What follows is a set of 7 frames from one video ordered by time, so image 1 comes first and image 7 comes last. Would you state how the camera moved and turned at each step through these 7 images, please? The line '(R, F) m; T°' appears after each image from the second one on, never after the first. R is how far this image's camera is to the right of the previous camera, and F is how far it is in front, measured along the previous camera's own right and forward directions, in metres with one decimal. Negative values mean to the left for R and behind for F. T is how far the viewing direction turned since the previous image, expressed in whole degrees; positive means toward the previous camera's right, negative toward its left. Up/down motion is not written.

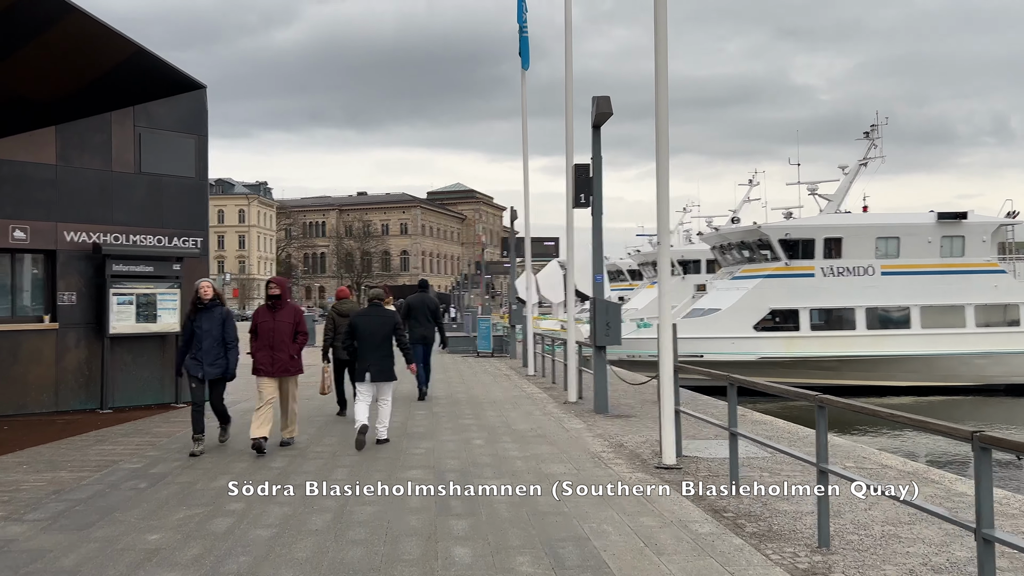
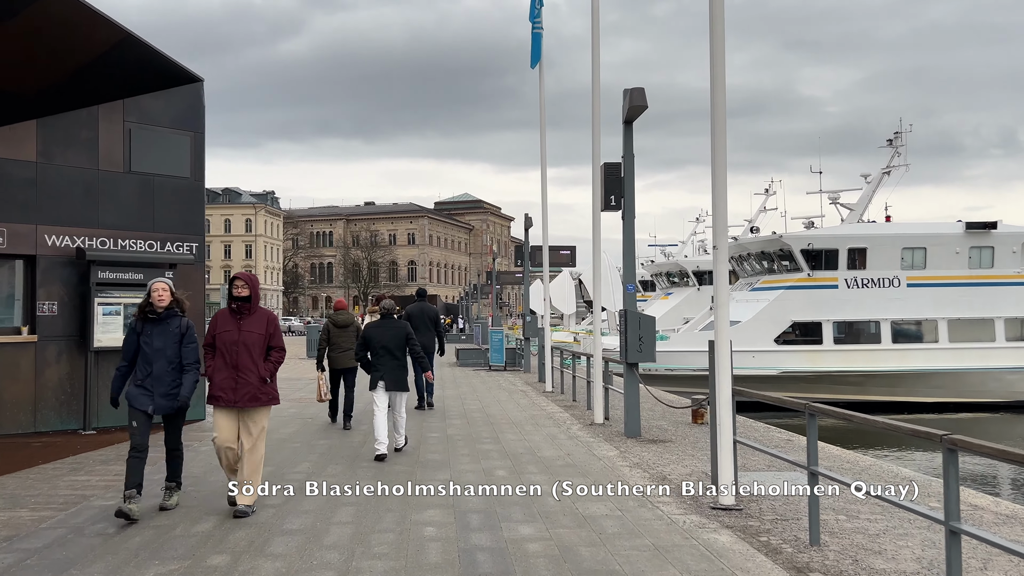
(-0.2, +1.0) m; 0°
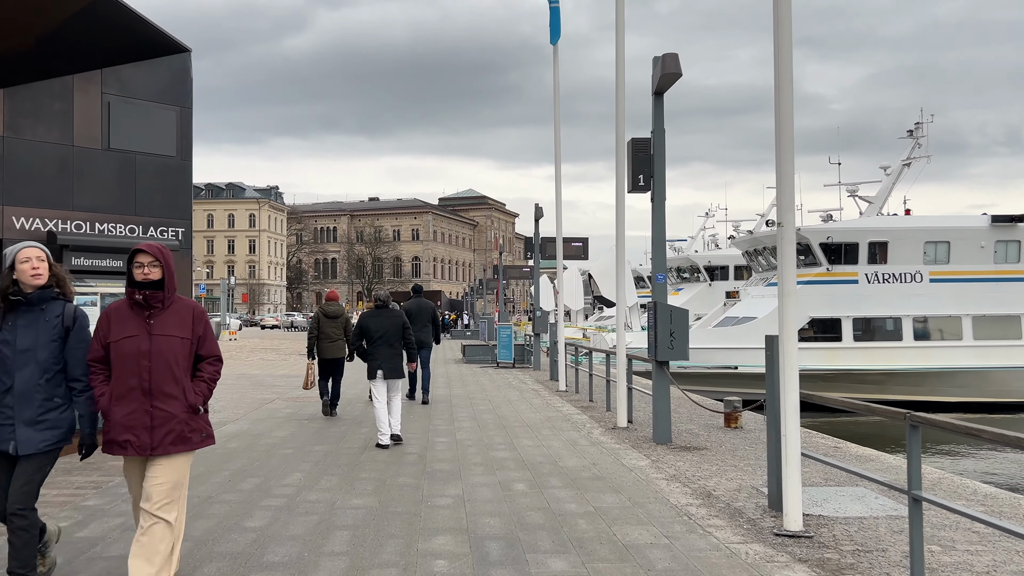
(-0.2, +1.0) m; 0°
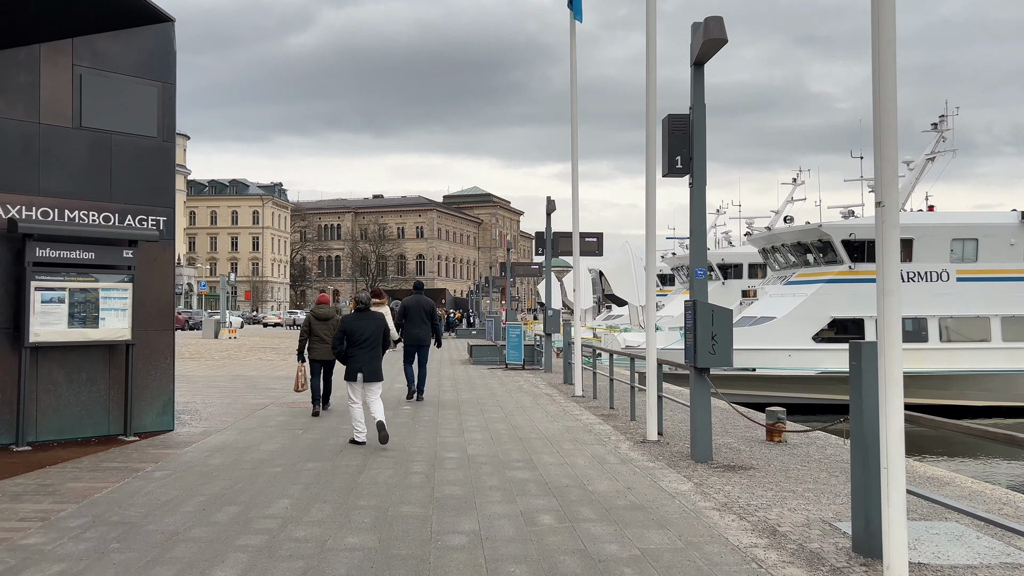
(-0.2, +1.1) m; 0°
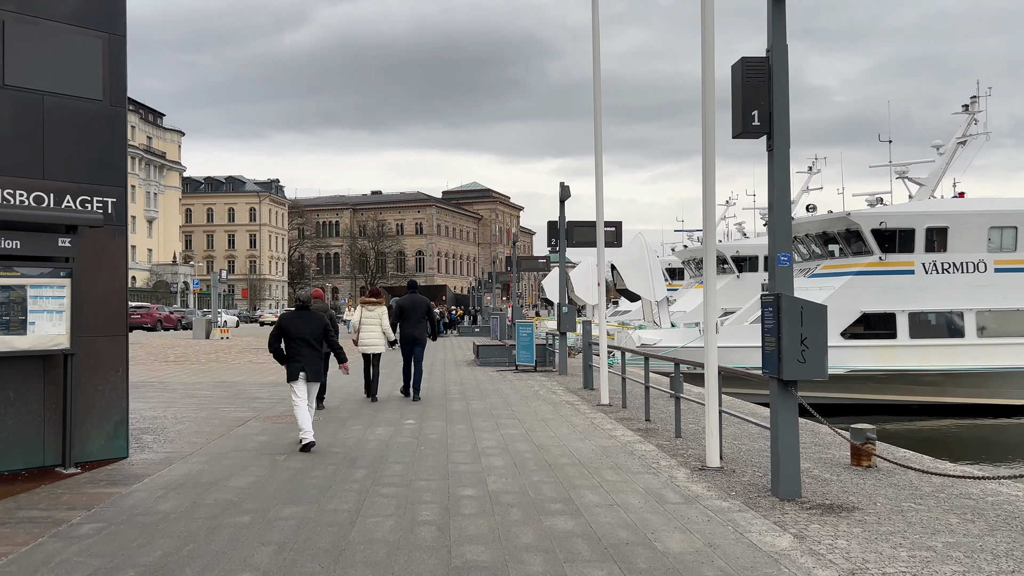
(-0.3, +1.7) m; 0°
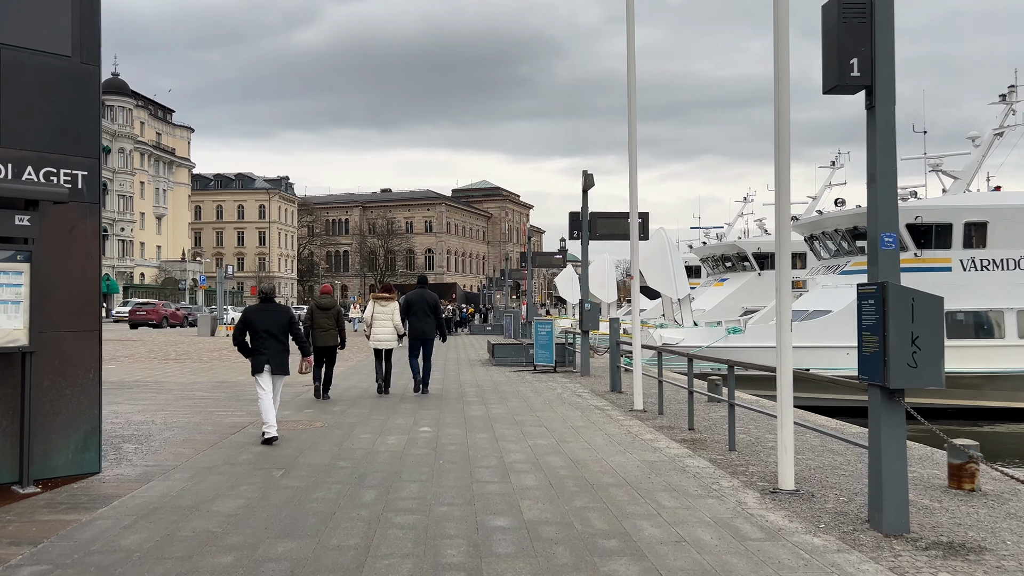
(-0.2, +1.1) m; -1°
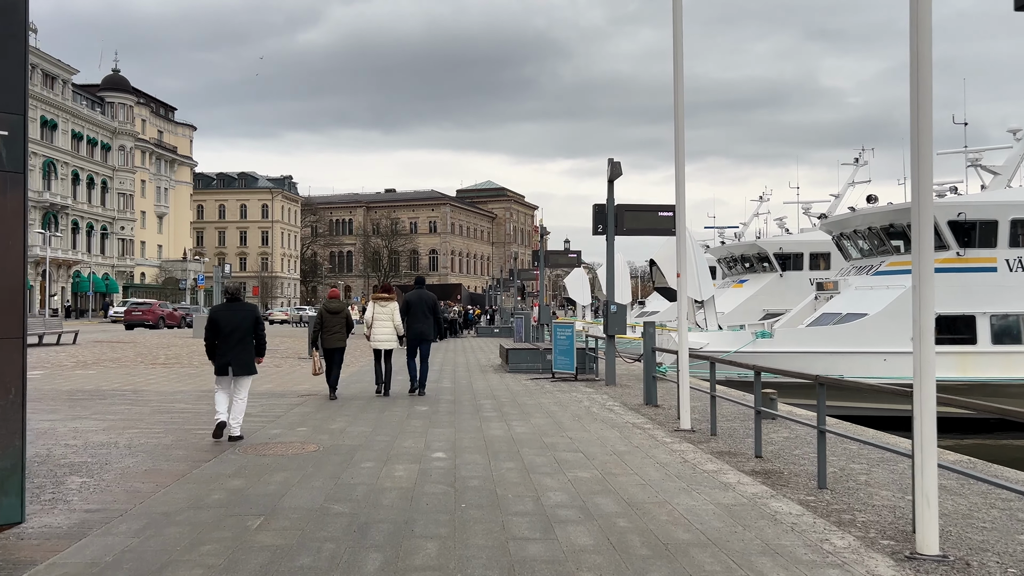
(-0.3, +1.5) m; 0°
